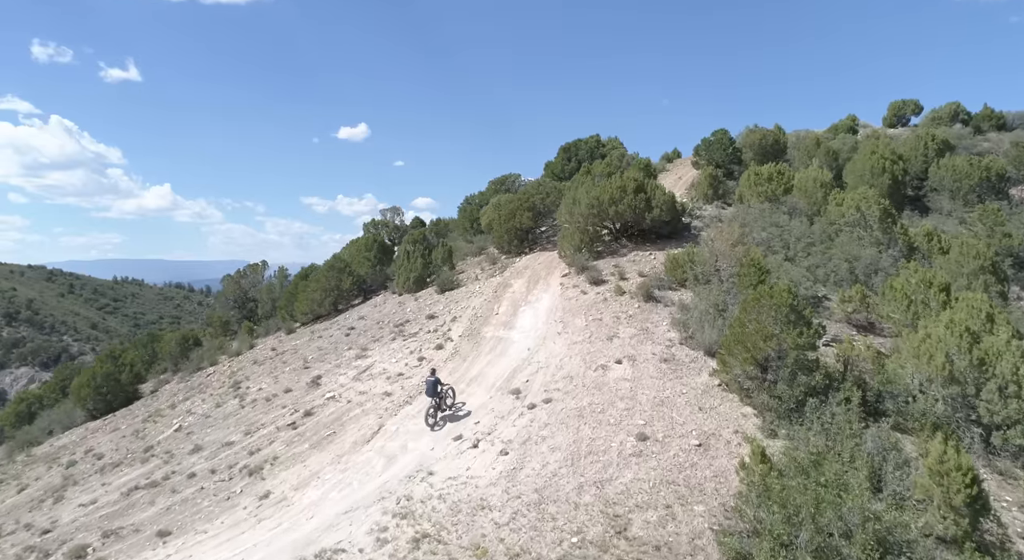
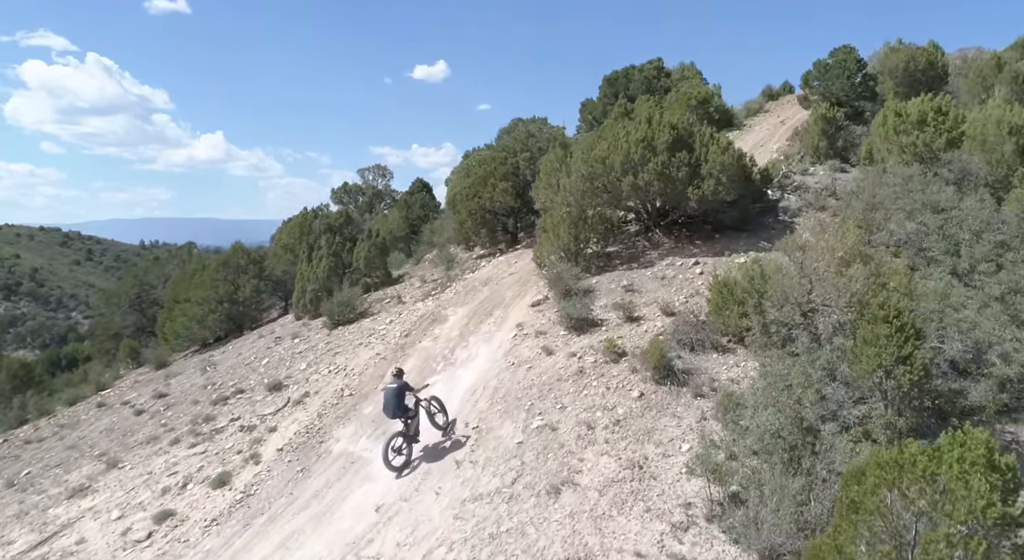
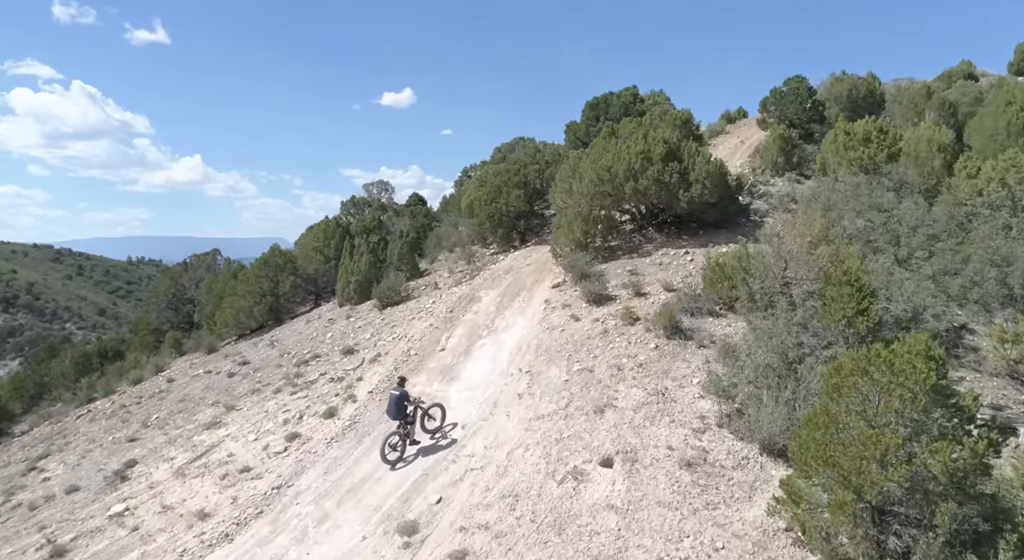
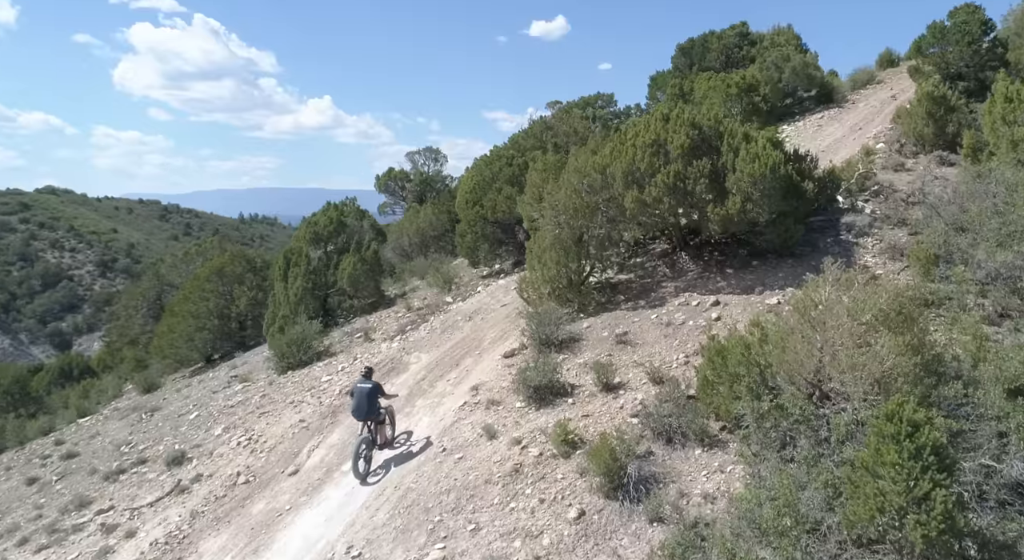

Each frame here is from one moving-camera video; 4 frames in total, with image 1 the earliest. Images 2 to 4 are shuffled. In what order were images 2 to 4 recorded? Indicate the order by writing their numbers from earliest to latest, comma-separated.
3, 2, 4
